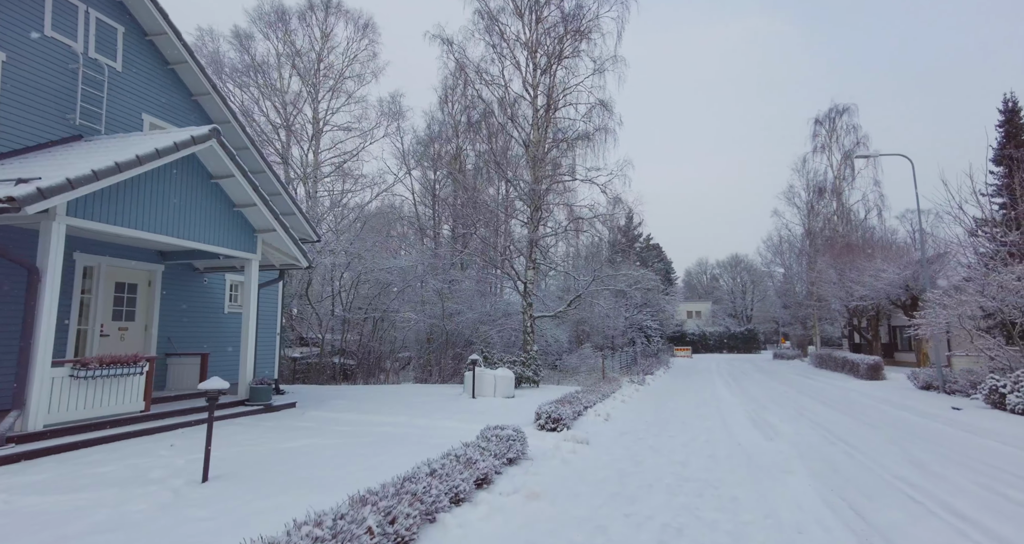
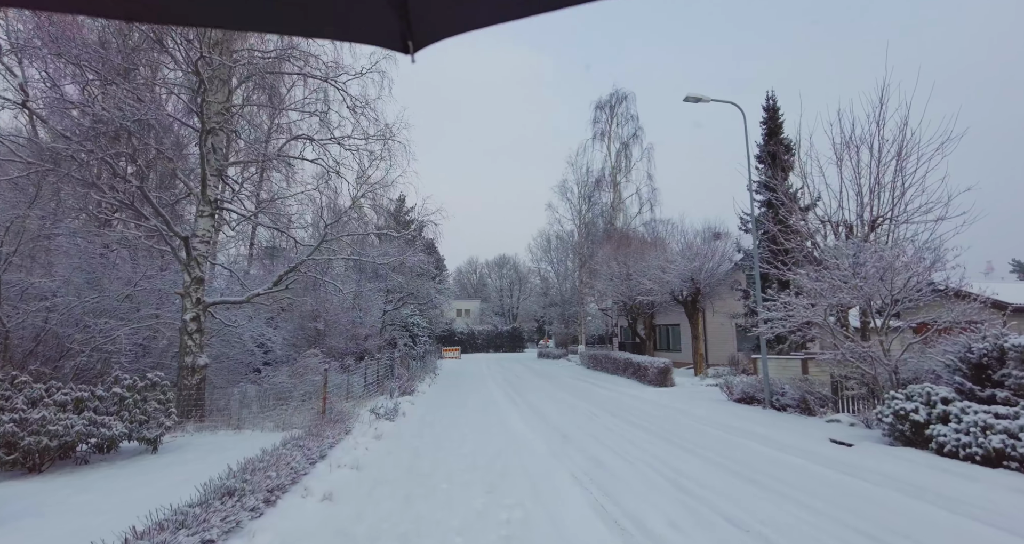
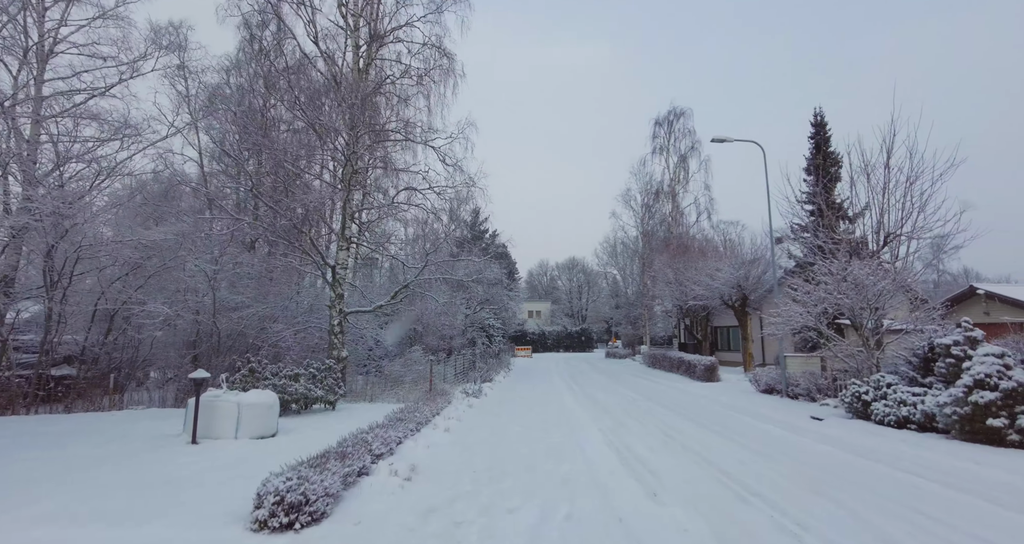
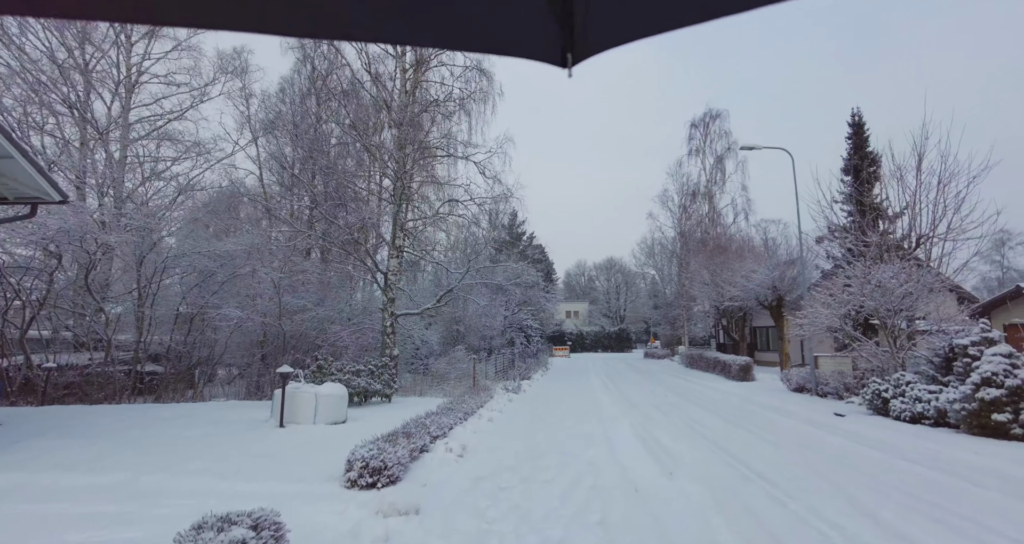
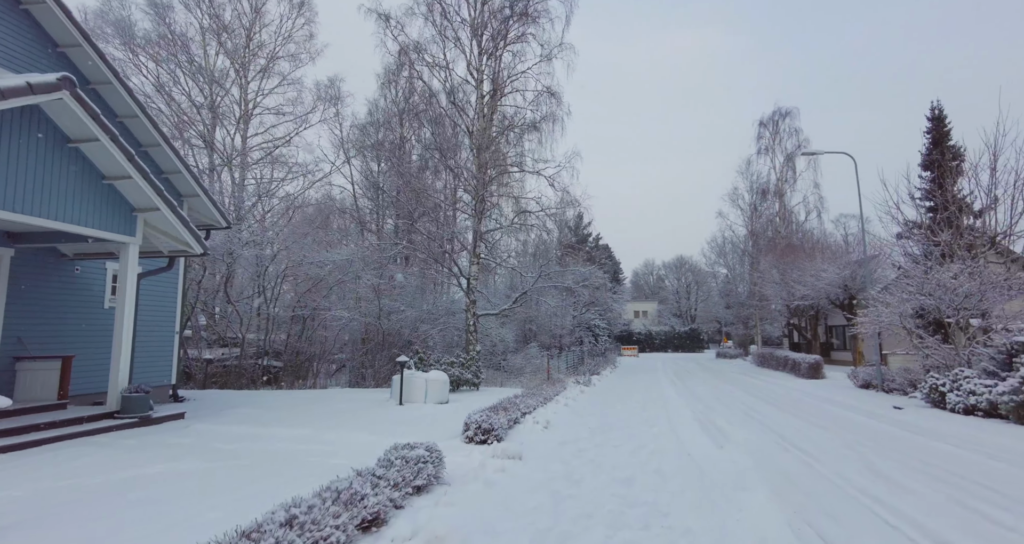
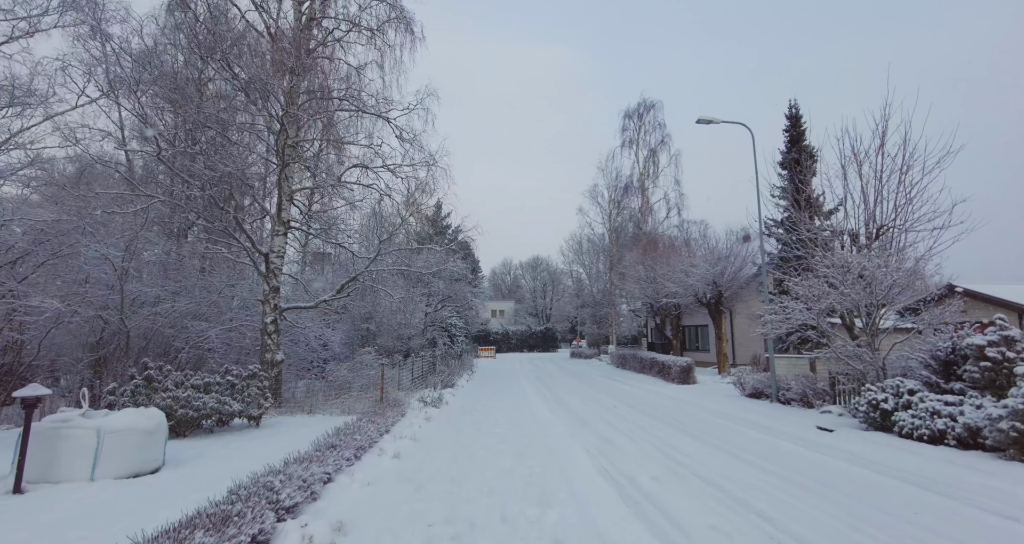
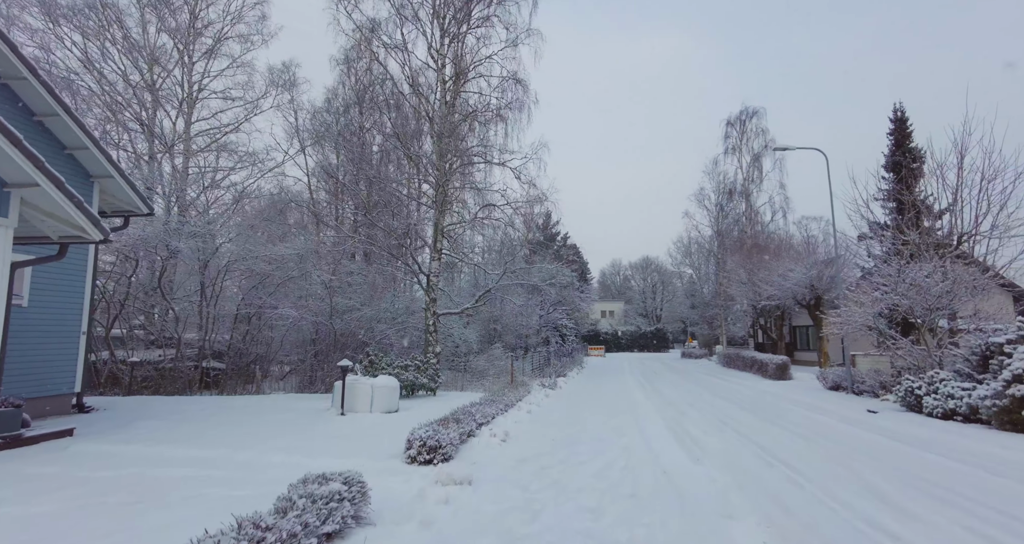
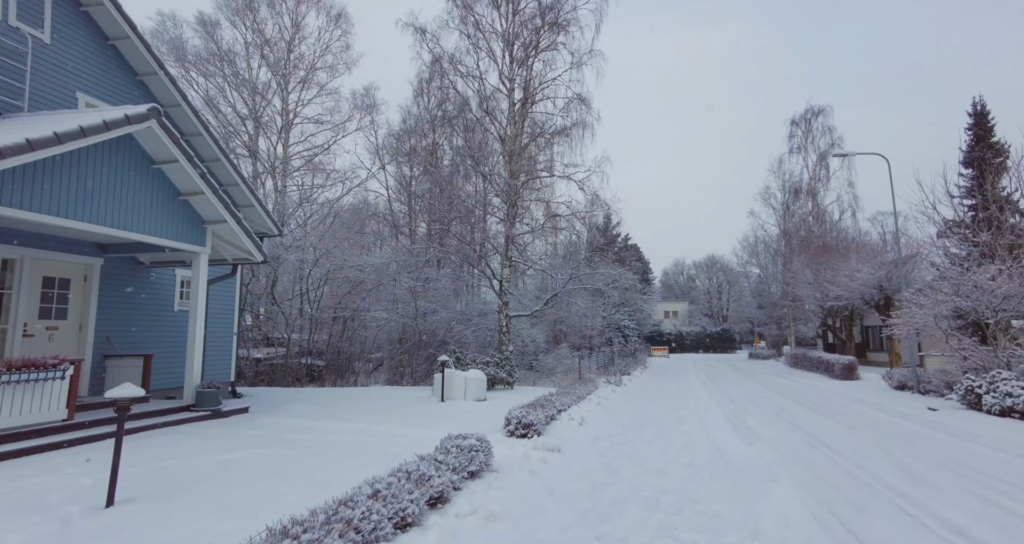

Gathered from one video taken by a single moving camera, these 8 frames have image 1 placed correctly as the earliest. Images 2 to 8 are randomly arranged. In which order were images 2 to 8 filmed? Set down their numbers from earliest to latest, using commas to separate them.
8, 5, 7, 4, 3, 6, 2
